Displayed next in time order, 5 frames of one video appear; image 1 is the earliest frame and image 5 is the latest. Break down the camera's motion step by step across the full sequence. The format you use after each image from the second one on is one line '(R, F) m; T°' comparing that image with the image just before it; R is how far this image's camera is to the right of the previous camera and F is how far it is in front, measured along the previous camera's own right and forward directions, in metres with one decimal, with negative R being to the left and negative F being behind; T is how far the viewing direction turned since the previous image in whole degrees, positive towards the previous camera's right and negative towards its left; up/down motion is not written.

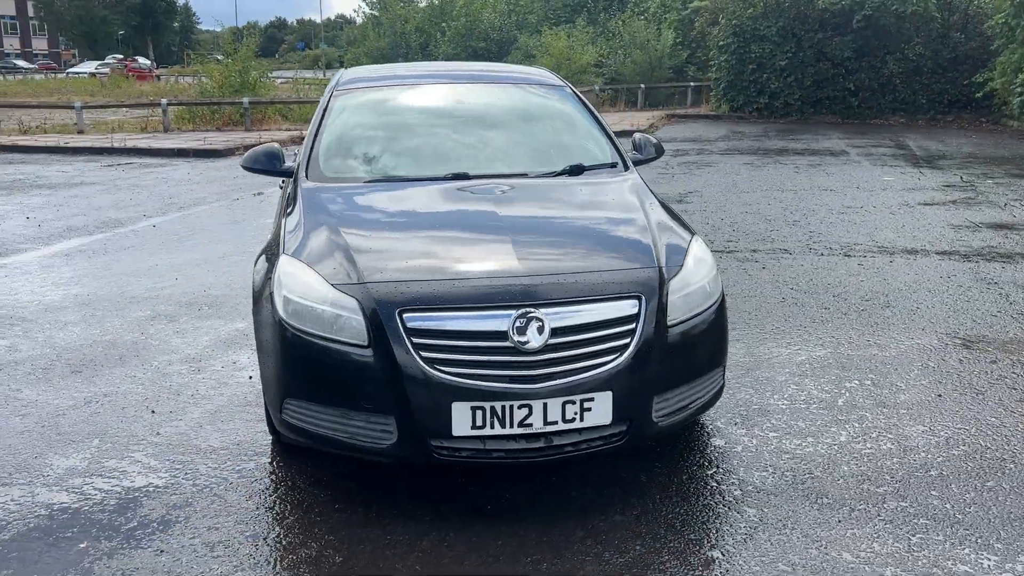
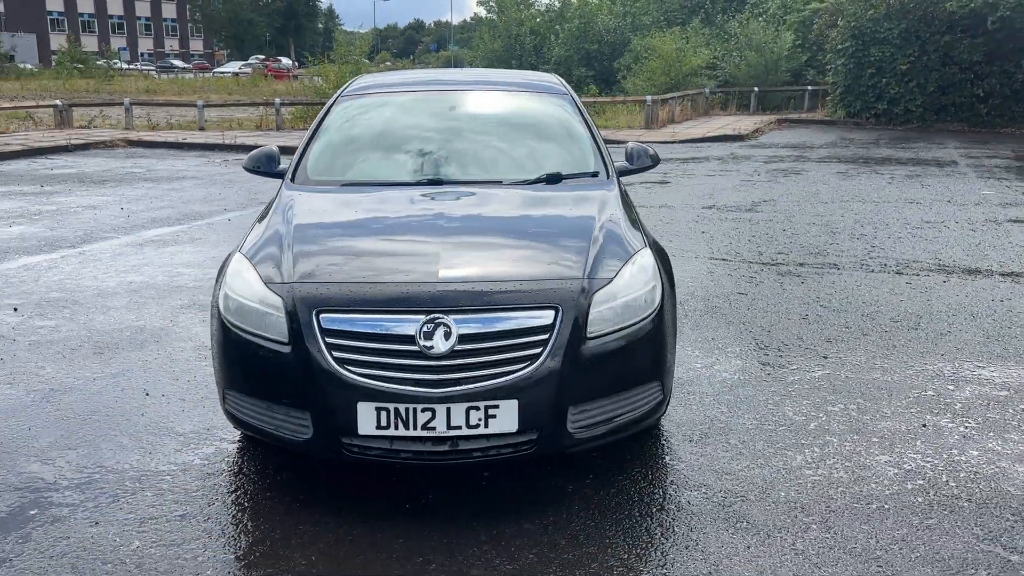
(+0.8, 0.0) m; -8°
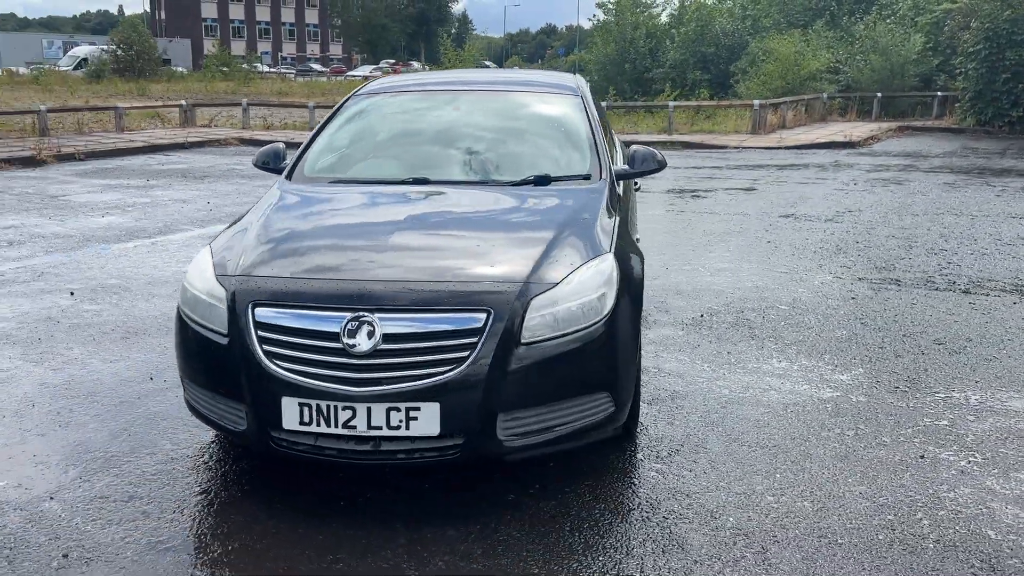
(+0.7, +0.1) m; -8°
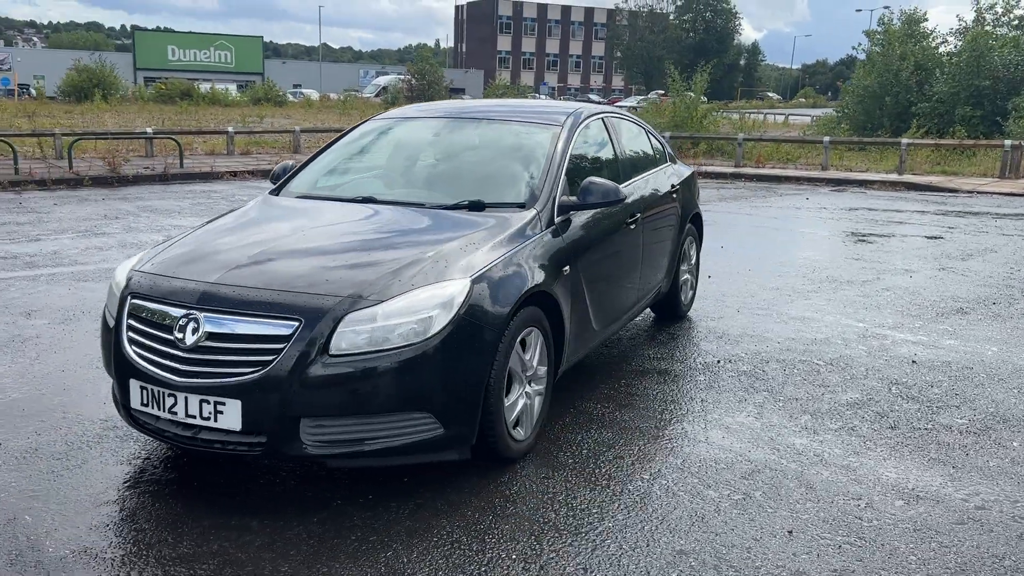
(+1.7, +0.2) m; -18°
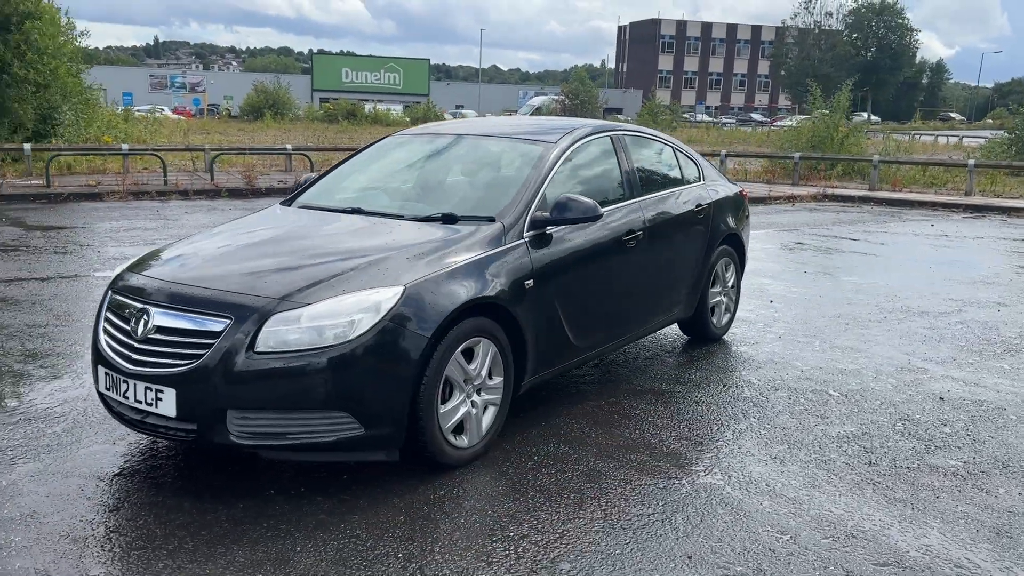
(+1.0, 0.0) m; -10°
